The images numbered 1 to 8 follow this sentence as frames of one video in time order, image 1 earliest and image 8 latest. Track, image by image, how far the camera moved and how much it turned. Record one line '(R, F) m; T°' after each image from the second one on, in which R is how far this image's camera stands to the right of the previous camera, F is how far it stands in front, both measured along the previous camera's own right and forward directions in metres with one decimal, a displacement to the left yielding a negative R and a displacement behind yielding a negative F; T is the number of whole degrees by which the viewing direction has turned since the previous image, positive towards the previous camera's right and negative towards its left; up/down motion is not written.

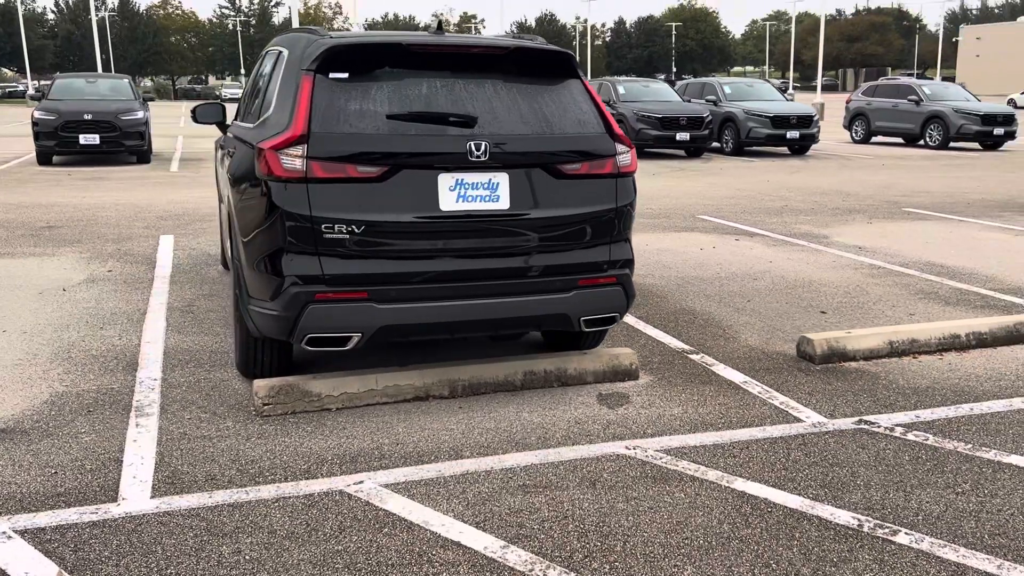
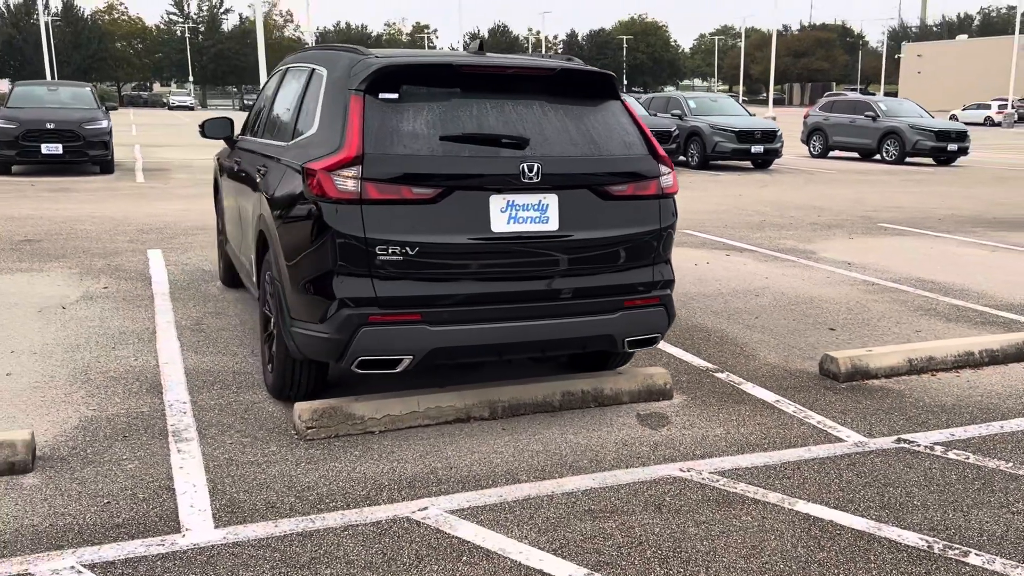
(-0.4, 0.0) m; +3°
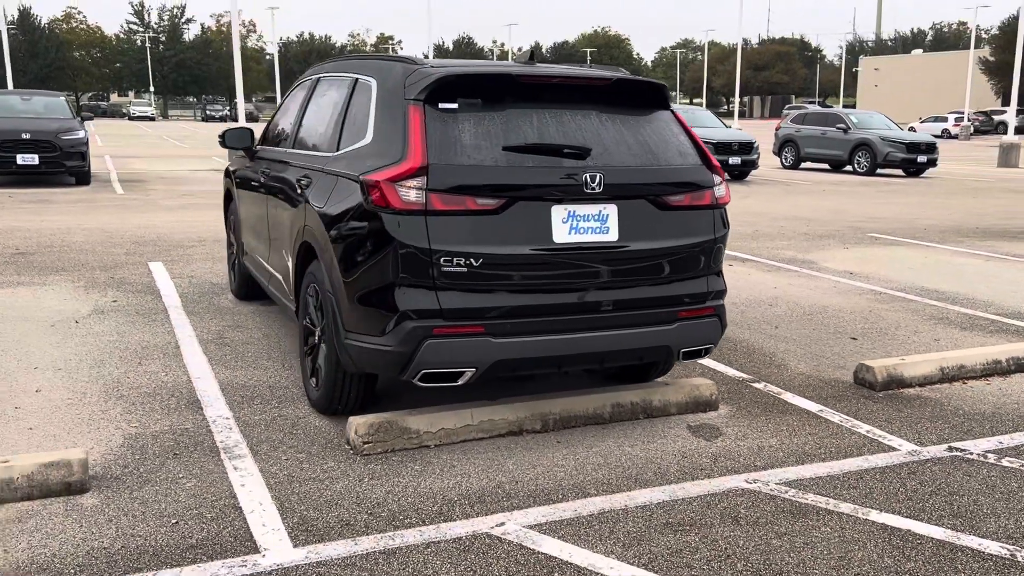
(-0.4, 0.0) m; +2°
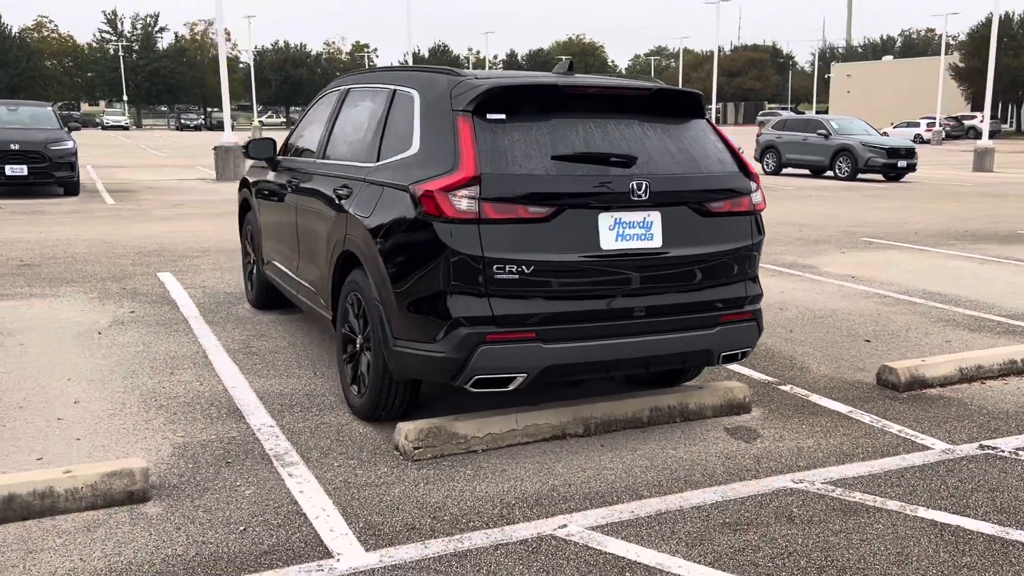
(-0.3, -0.1) m; +2°
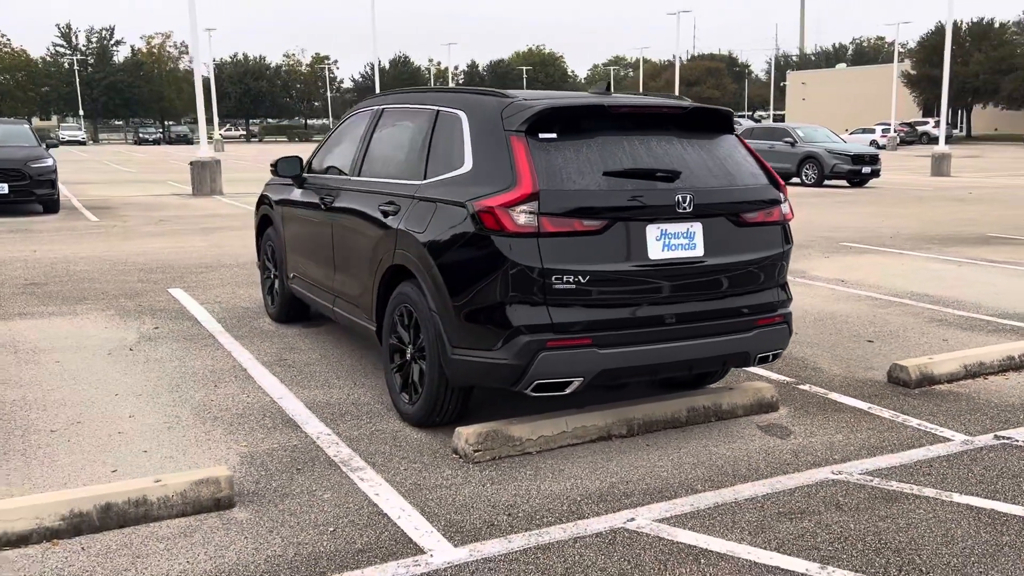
(-0.4, -0.2) m; +2°
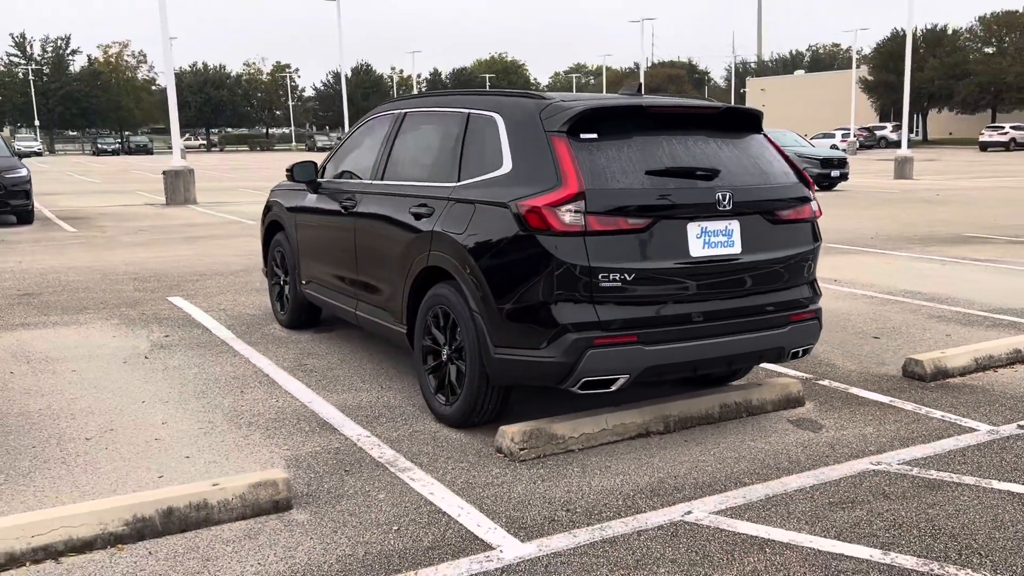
(-0.4, 0.0) m; +2°
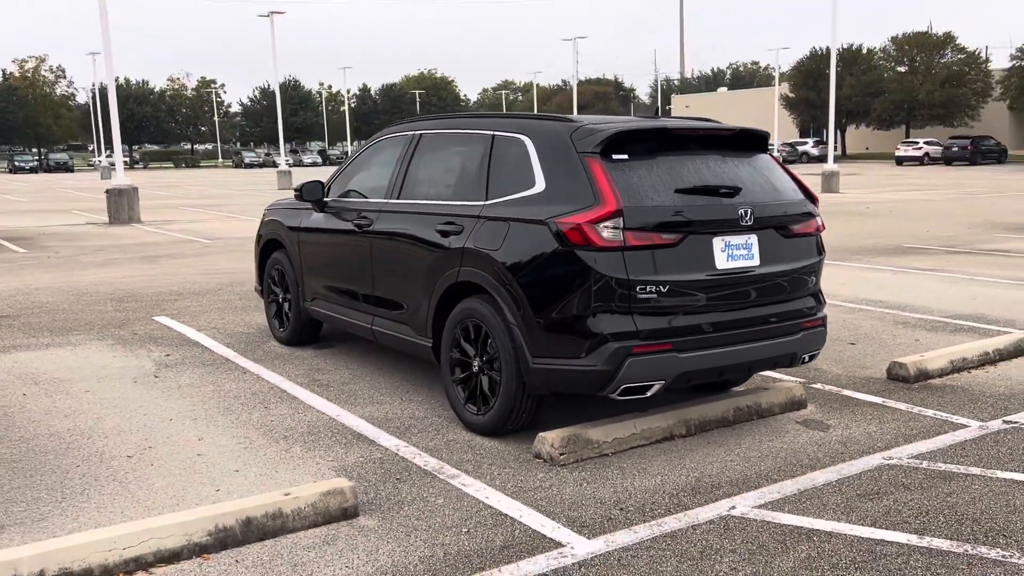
(-0.5, -0.2) m; +4°
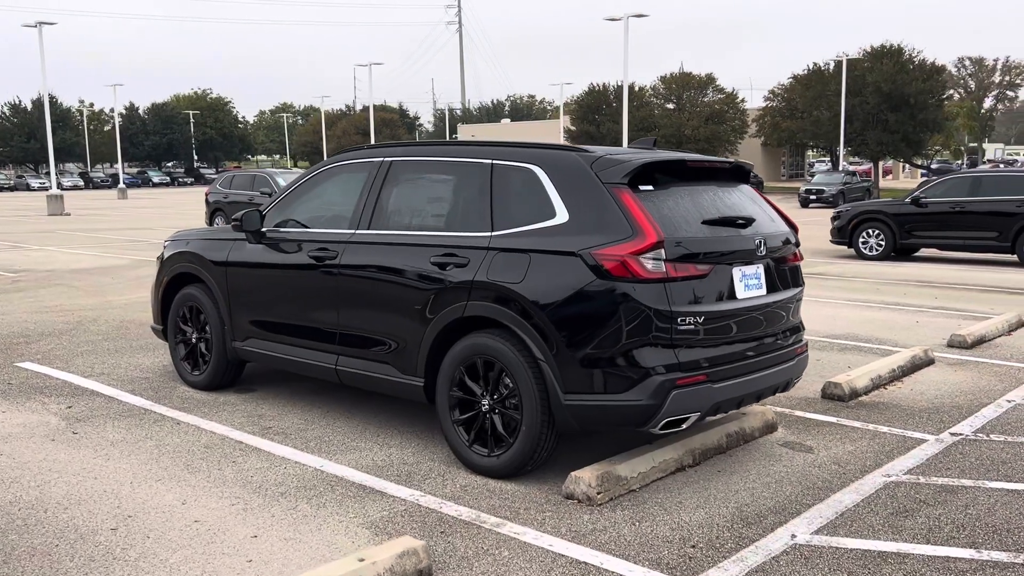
(-1.1, +0.3) m; +14°
